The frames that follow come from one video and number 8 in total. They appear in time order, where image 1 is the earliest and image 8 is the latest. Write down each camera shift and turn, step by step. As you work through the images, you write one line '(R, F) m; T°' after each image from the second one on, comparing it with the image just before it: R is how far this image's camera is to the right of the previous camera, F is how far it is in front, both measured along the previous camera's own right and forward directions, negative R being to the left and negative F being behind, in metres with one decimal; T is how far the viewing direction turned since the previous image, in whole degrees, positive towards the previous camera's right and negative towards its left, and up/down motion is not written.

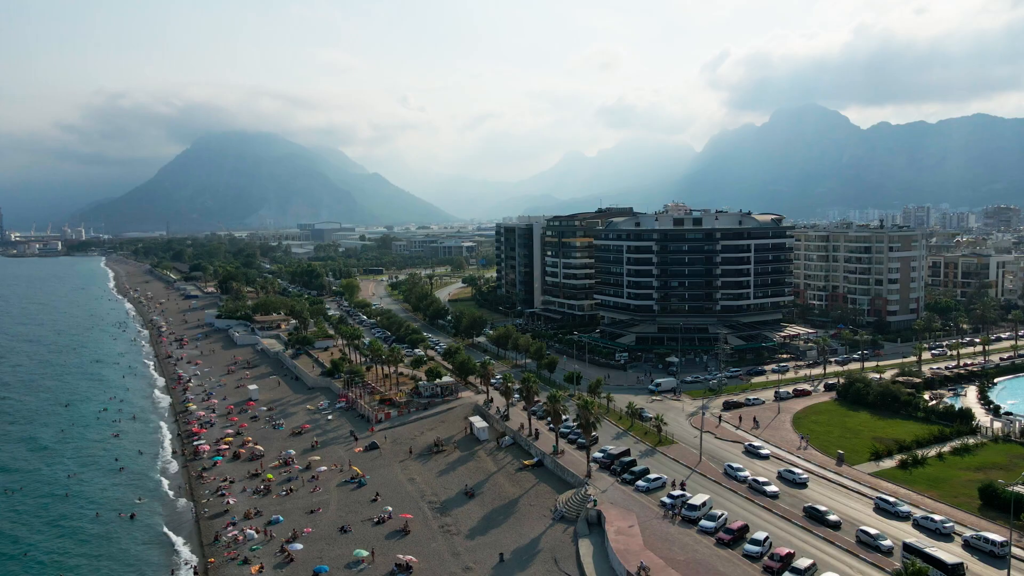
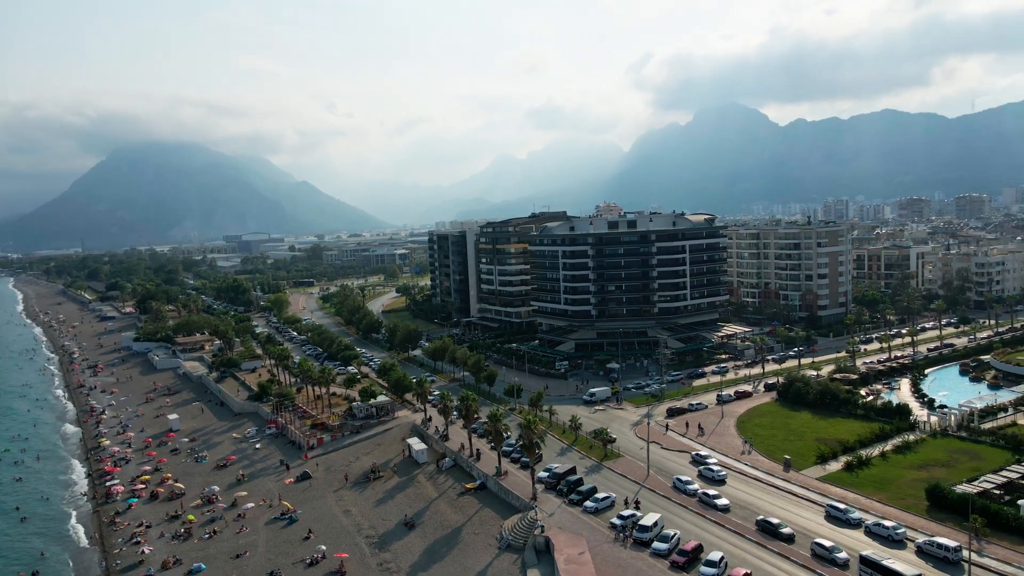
(+0.2, +2.6) m; +5°
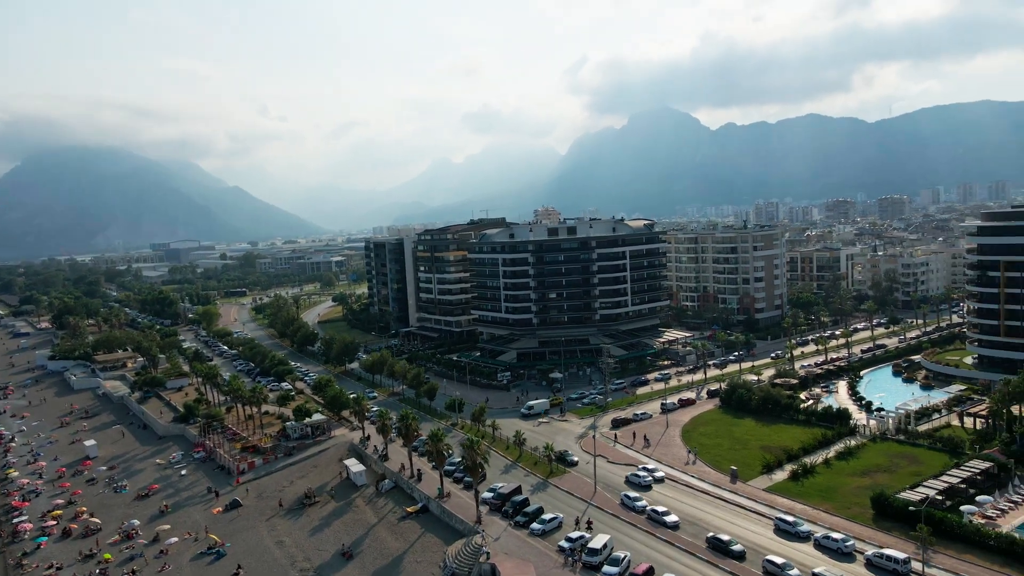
(0.0, +2.0) m; +5°
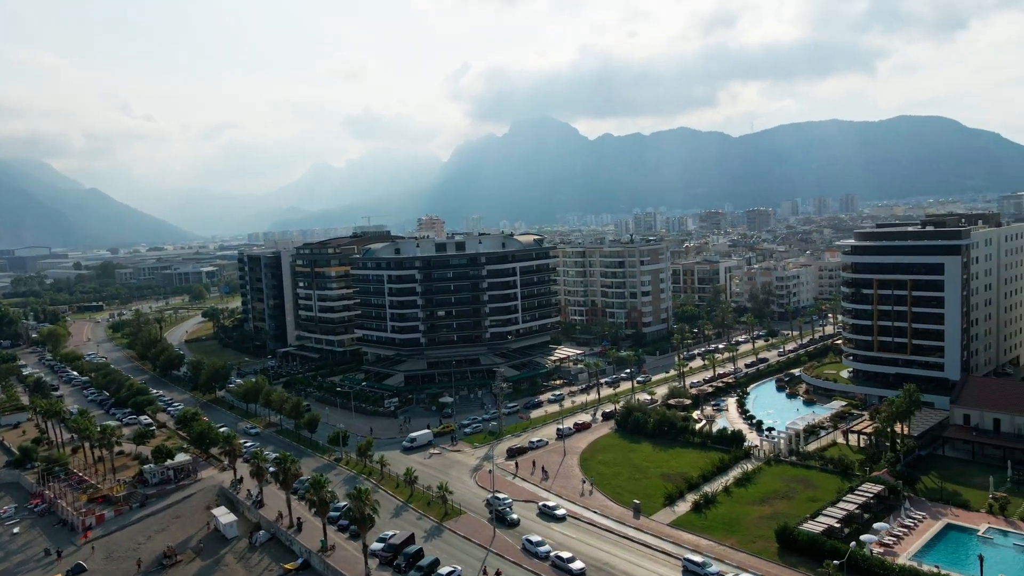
(-0.5, +3.8) m; +9°
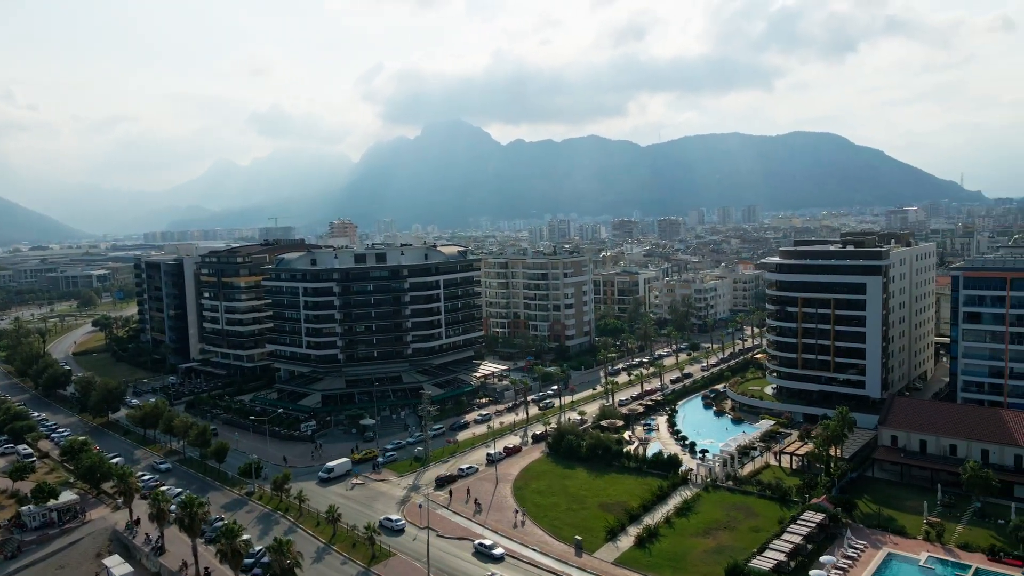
(-1.6, +3.5) m; +7°
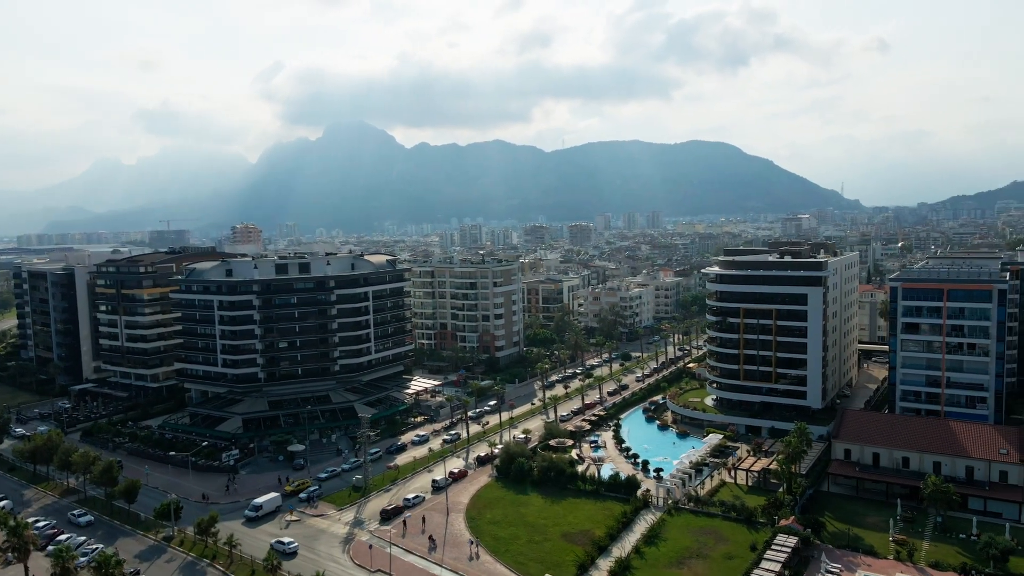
(-3.5, +4.2) m; +7°
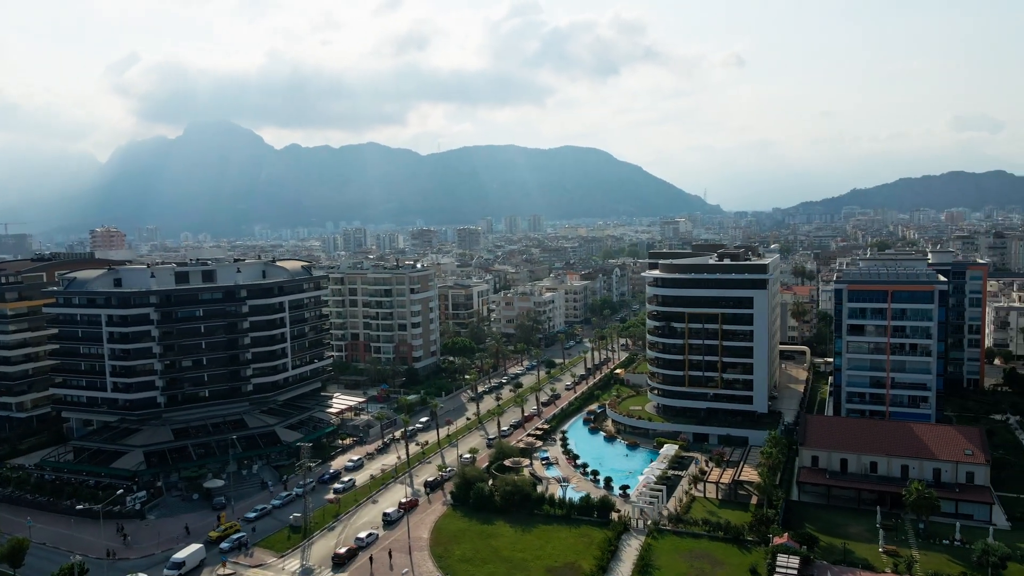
(-6.2, +6.0) m; +10°
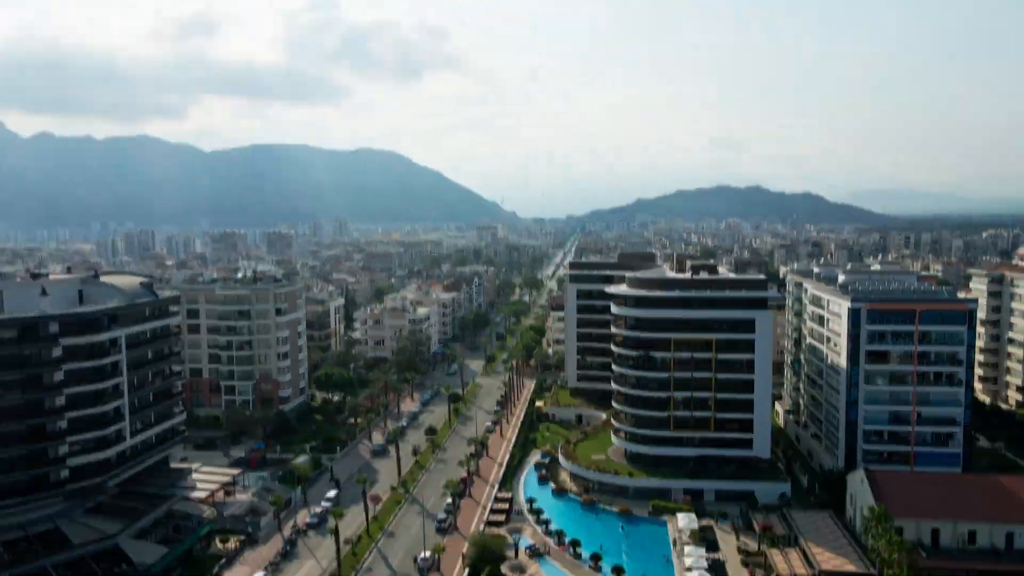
(-11.8, +21.0) m; +16°
